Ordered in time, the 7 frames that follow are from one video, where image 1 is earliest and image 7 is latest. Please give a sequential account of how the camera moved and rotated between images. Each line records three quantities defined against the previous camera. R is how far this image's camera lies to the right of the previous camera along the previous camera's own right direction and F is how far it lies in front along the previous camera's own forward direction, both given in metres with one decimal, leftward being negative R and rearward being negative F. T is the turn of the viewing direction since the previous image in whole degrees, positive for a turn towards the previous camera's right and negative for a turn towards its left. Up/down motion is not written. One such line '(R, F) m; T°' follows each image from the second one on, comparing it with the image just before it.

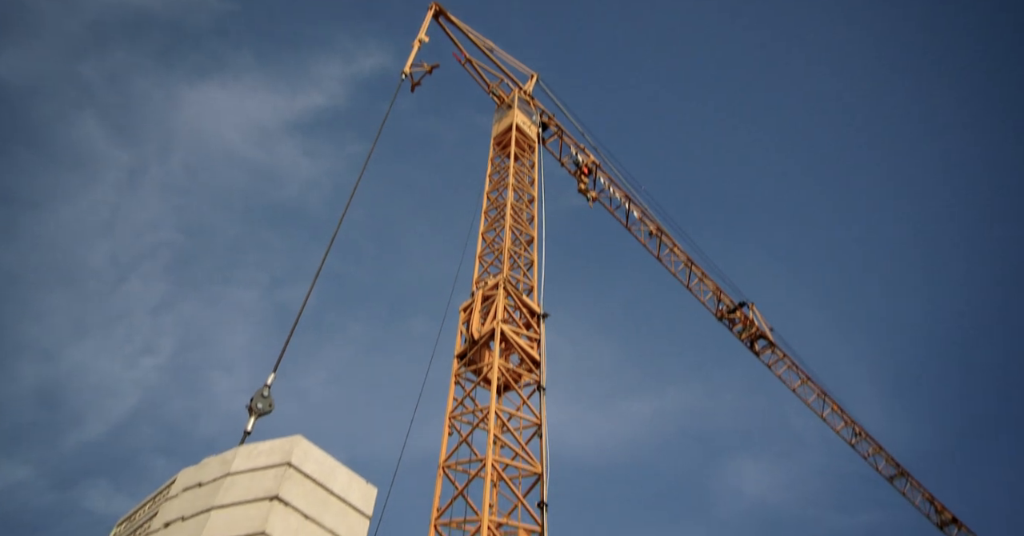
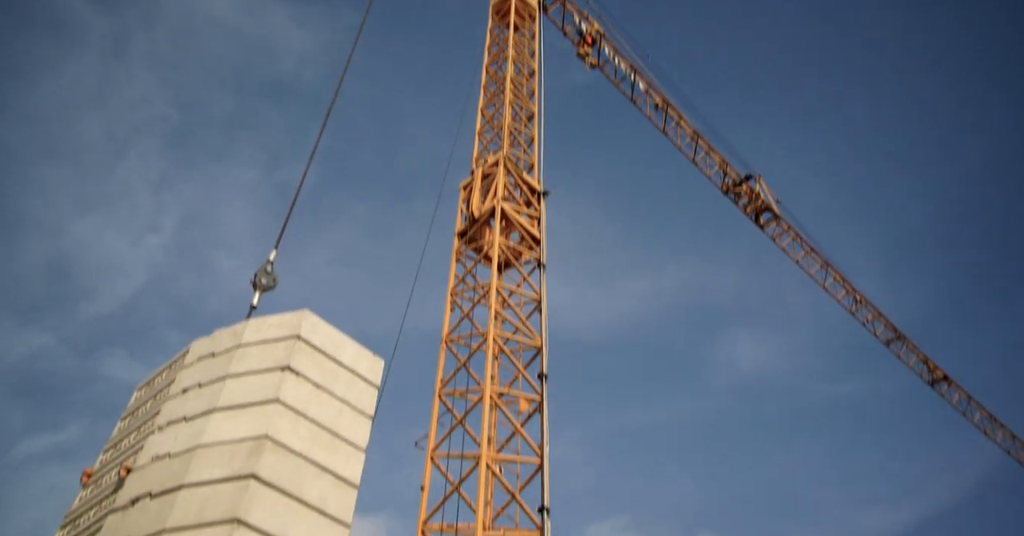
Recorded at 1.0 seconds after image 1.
(0.0, -0.1) m; 0°
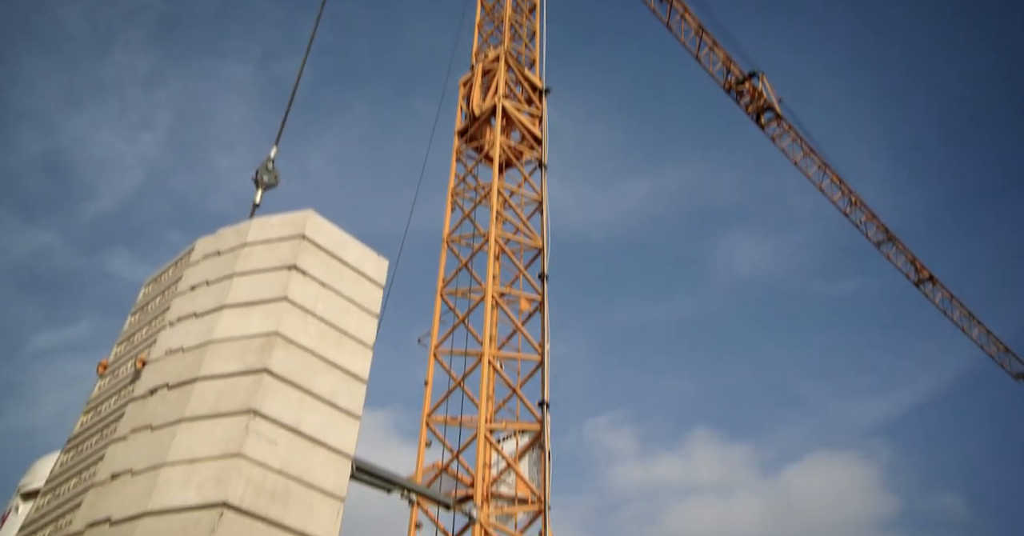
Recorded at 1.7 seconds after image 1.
(-0.1, 0.0) m; 0°
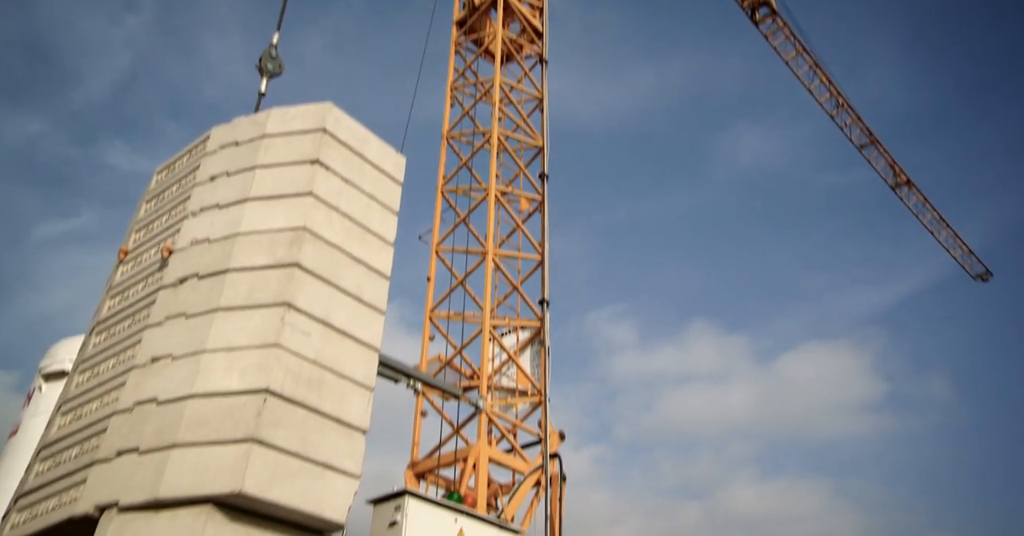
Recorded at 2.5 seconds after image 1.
(-0.6, -0.2) m; +2°
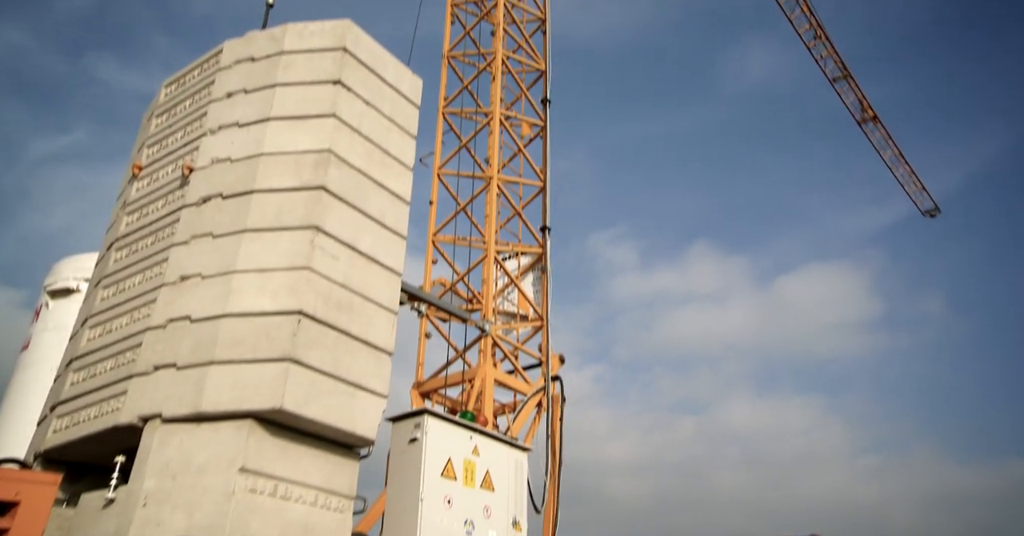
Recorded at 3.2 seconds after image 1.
(-0.6, -0.1) m; +2°
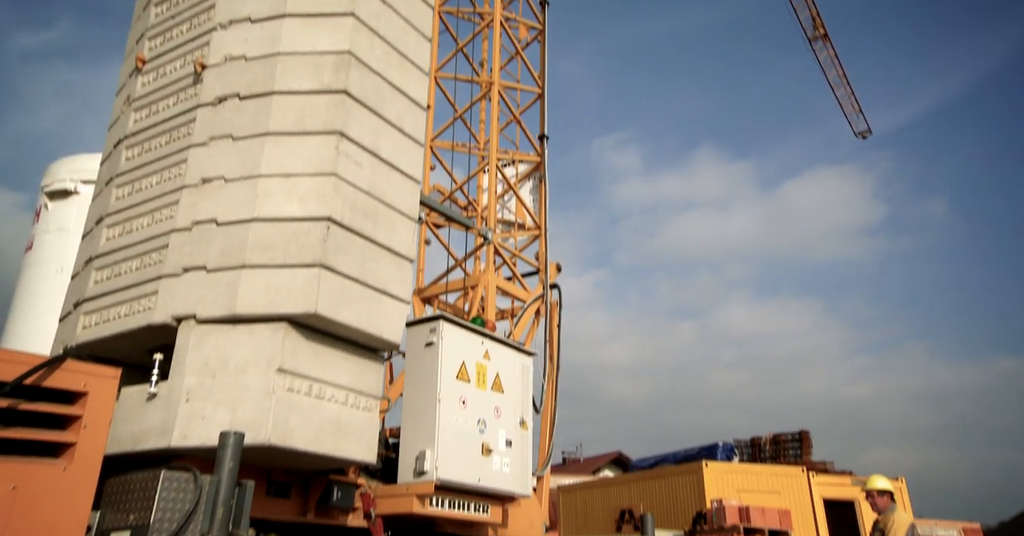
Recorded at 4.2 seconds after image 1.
(-0.6, -0.1) m; +3°
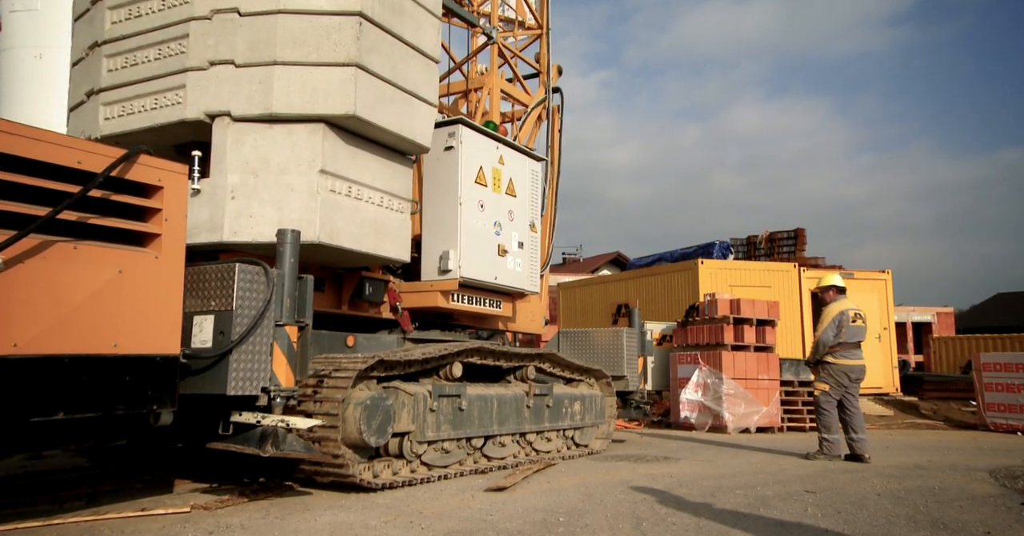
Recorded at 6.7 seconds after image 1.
(-0.7, -0.2) m; +3°
